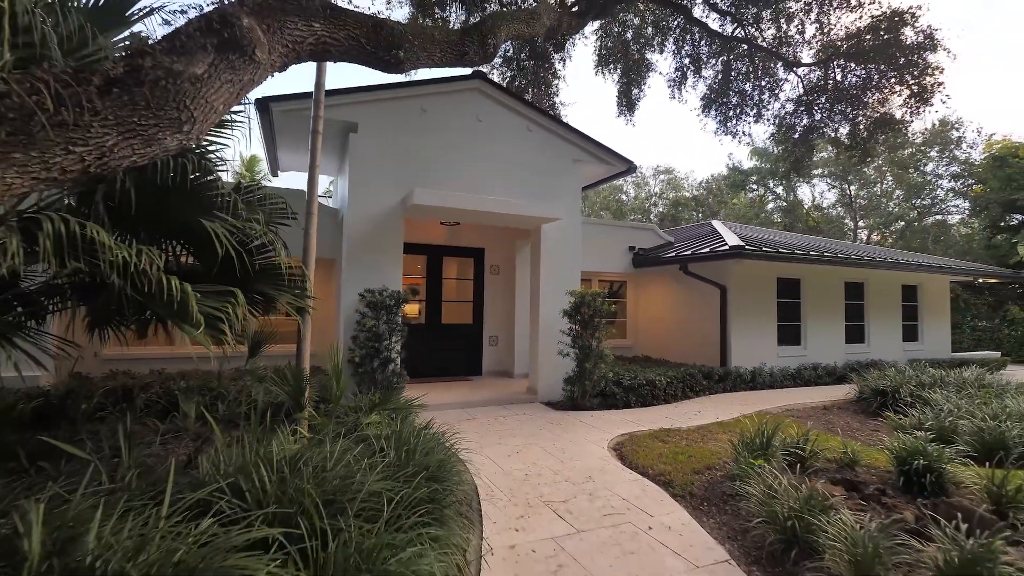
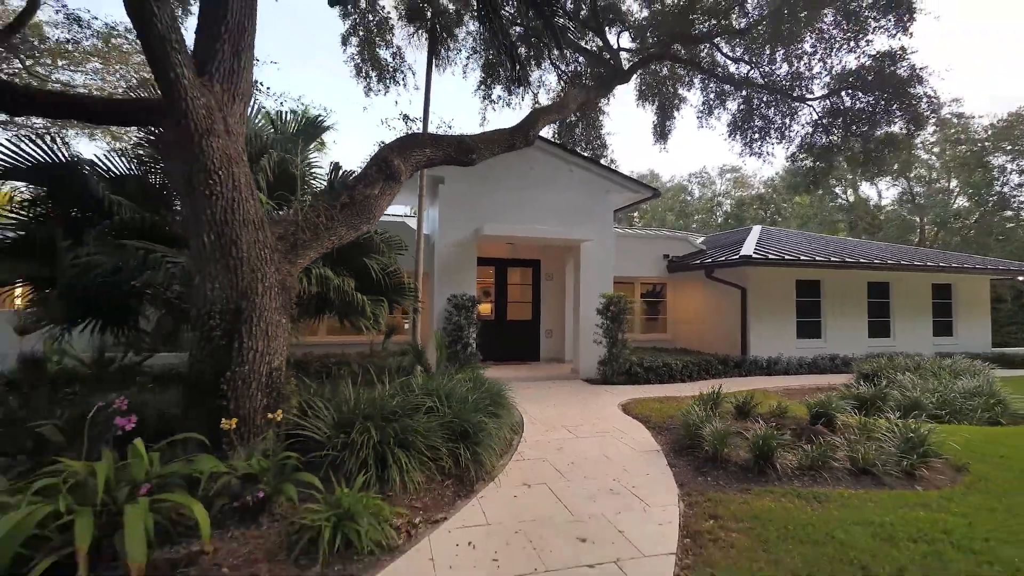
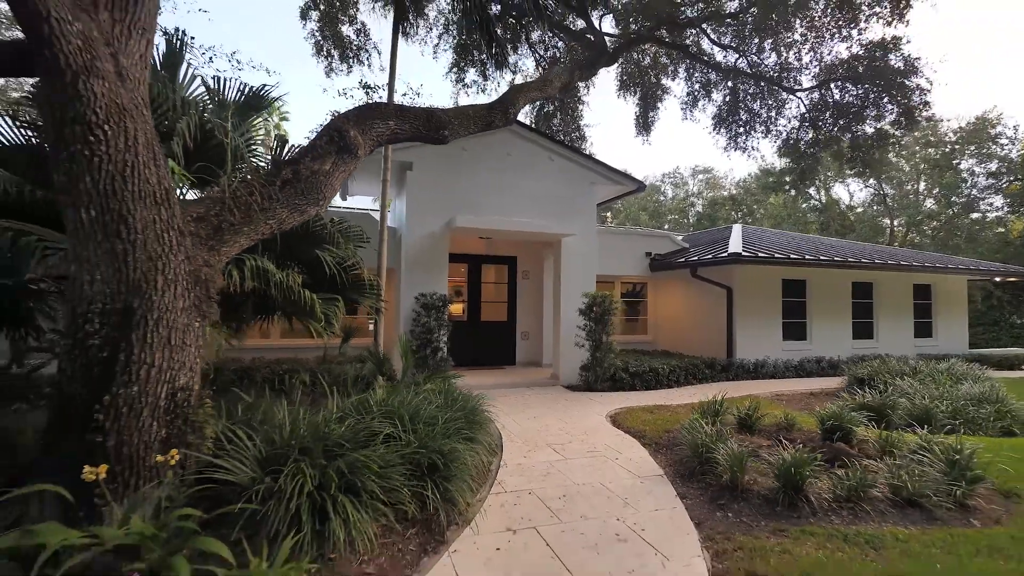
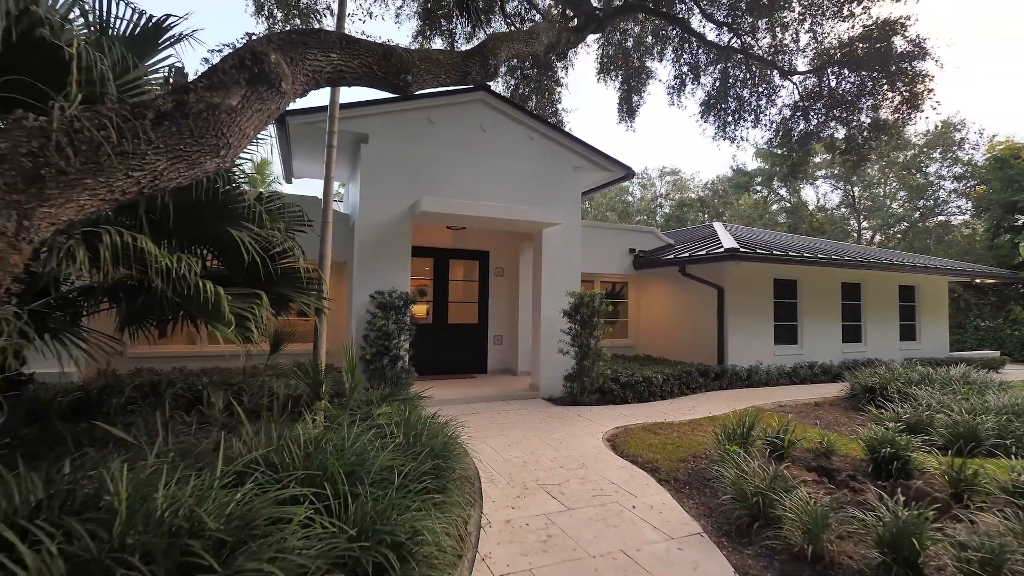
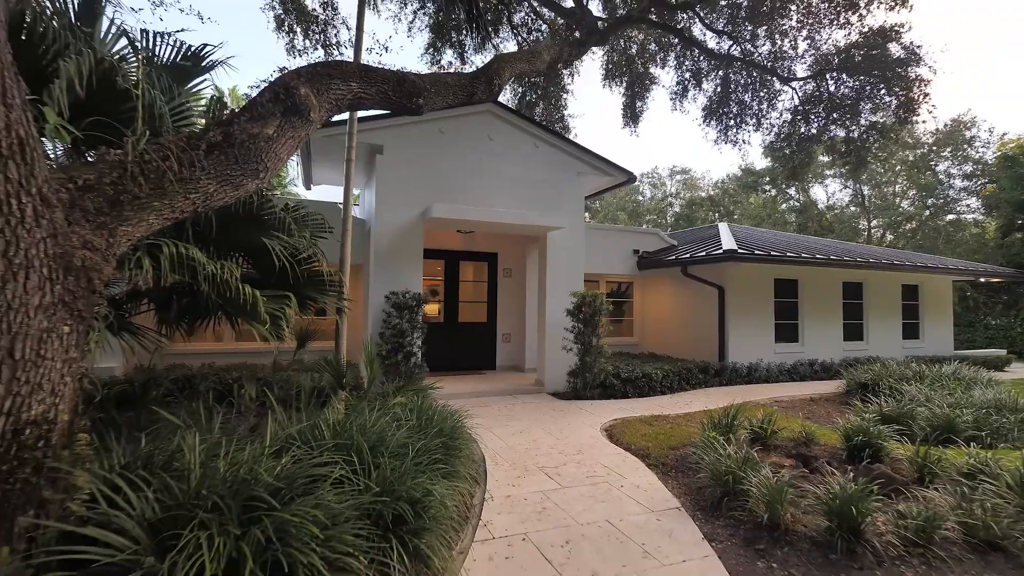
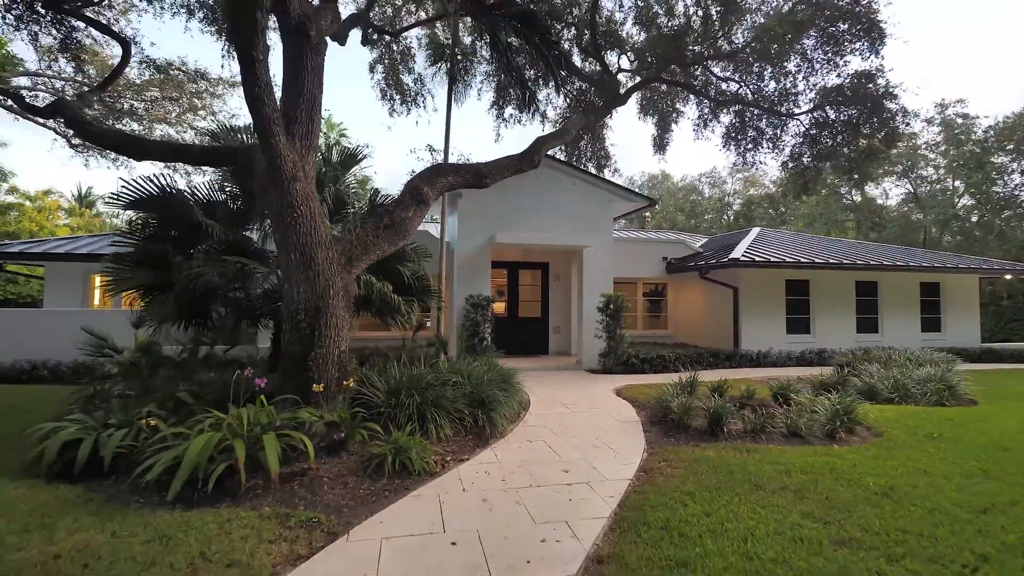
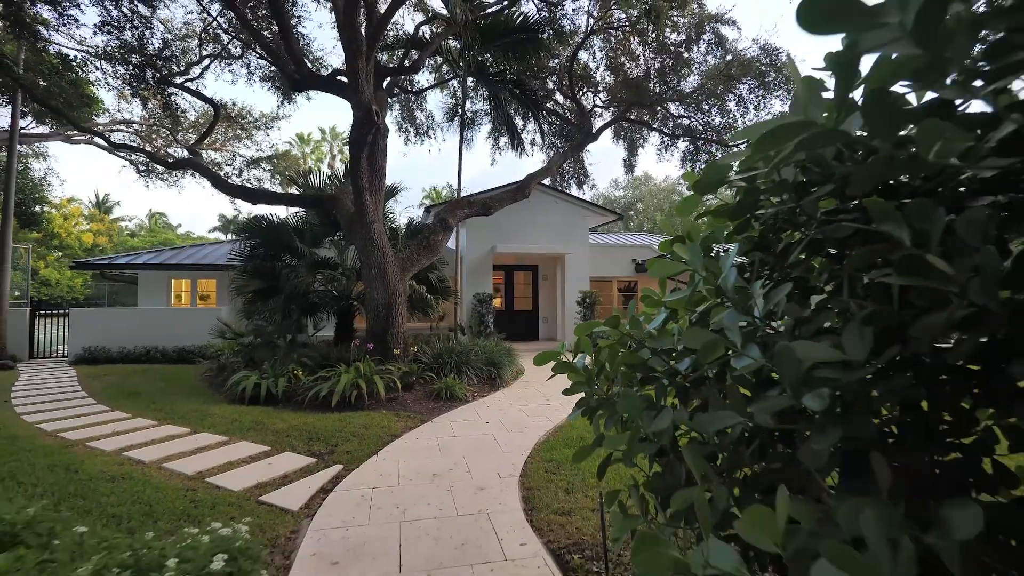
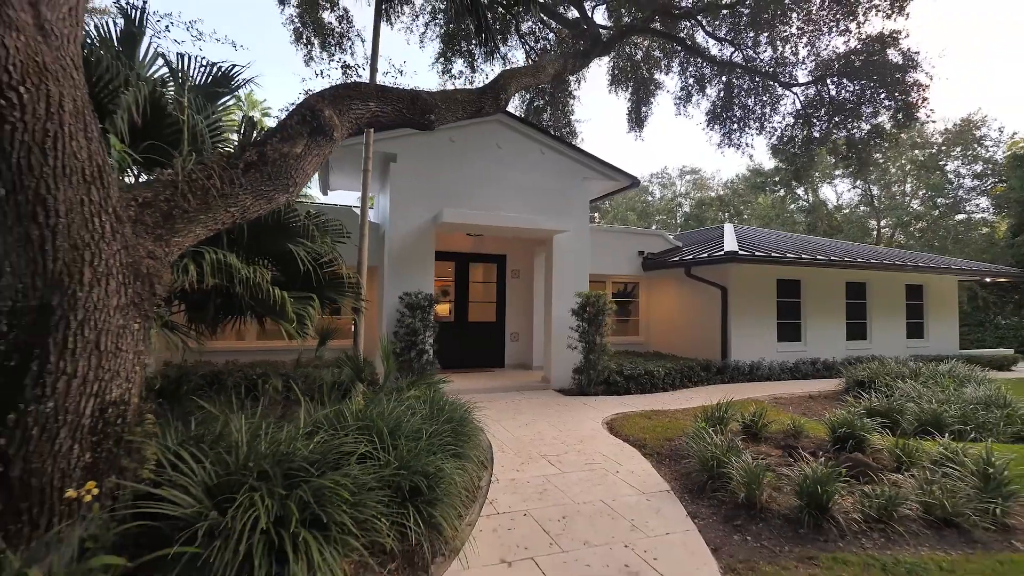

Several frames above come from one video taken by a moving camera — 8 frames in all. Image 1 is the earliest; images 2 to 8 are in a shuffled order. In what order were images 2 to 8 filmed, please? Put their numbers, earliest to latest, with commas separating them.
4, 5, 8, 3, 2, 6, 7
